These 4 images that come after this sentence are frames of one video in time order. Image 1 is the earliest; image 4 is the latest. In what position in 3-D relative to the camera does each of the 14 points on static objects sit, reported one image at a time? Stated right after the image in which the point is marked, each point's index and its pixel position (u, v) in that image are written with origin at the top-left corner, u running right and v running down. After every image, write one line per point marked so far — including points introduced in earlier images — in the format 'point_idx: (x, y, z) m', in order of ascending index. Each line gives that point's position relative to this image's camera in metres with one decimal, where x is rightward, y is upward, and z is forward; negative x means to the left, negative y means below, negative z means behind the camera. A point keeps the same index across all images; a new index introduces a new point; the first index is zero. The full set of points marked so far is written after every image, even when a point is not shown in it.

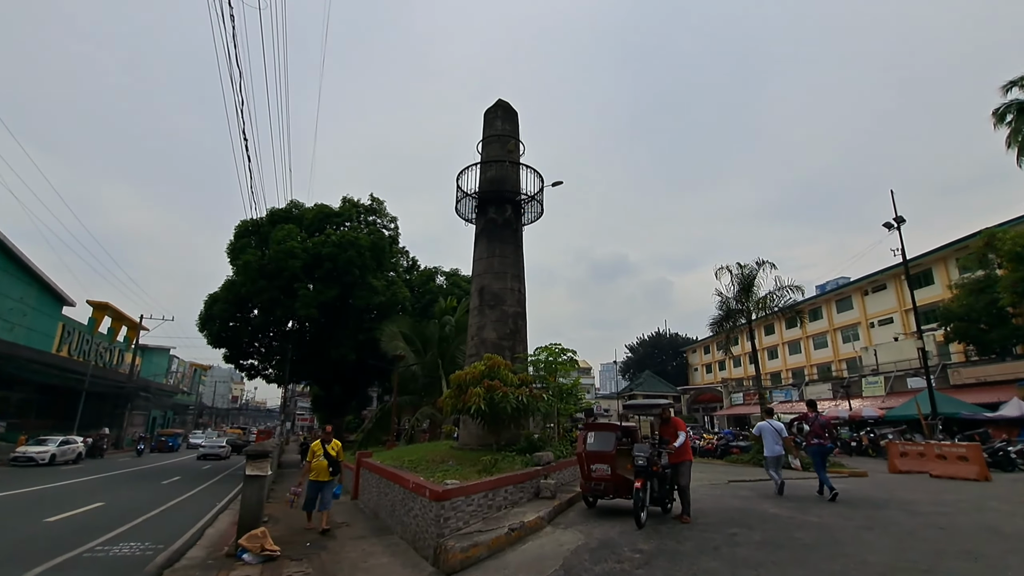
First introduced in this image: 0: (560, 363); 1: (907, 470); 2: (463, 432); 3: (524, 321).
0: (+0.8, -1.3, +9.1) m
1: (+8.6, -4.0, +11.7) m
2: (-0.9, -2.6, +9.4) m
3: (+0.2, -0.6, +10.3) m
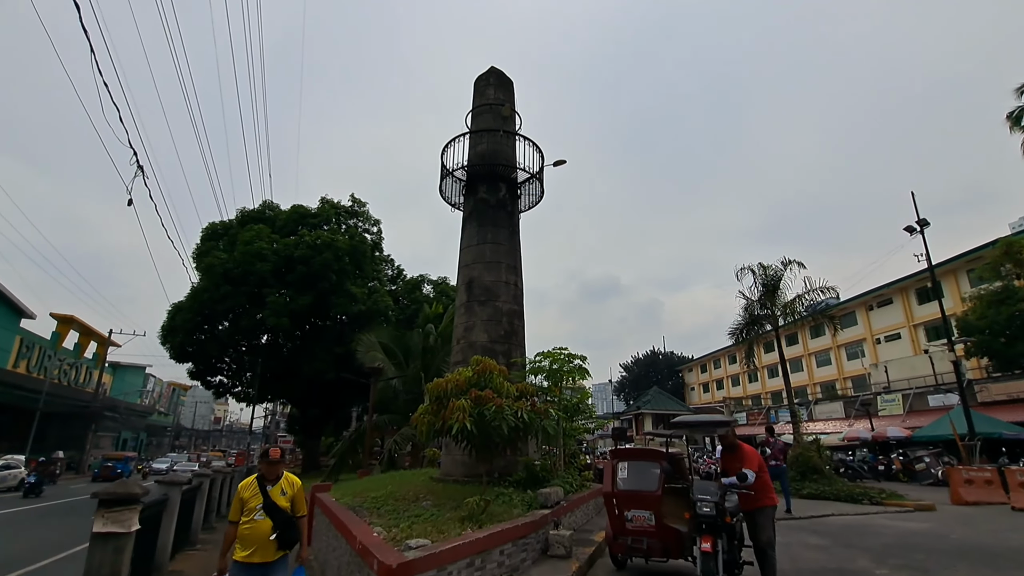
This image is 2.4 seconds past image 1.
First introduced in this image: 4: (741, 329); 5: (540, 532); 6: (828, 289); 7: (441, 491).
0: (+0.7, -1.2, +7.3) m
1: (+8.5, -3.9, +9.8) m
2: (-0.9, -2.4, +7.5) m
3: (+0.1, -0.5, +8.5) m
4: (+5.6, -1.0, +13.1) m
5: (+0.2, -2.1, +4.6) m
6: (+7.5, 0.0, +12.7) m
7: (-0.8, -2.4, +6.3) m
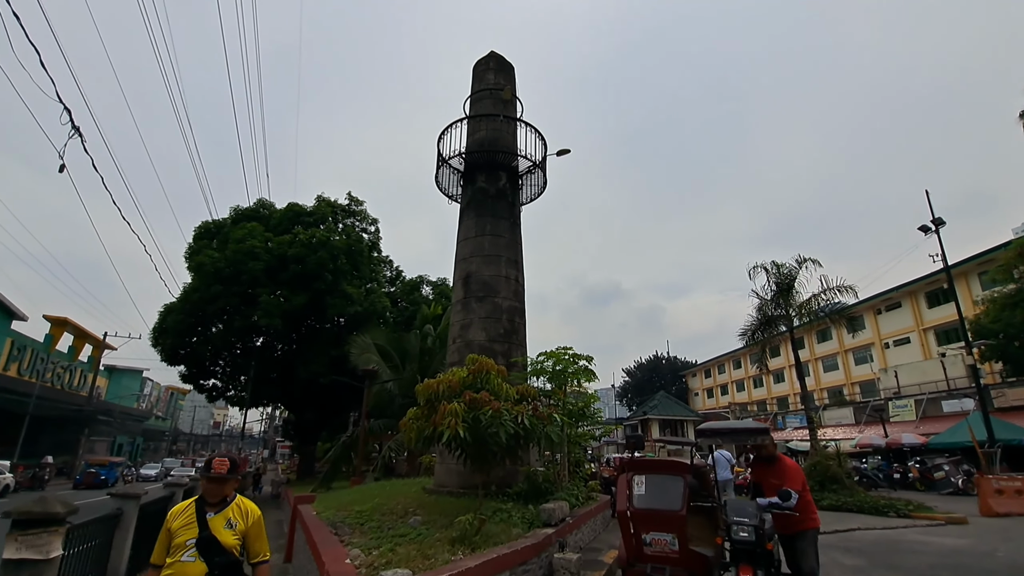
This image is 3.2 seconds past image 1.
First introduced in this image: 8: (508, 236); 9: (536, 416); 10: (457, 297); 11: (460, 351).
0: (+0.7, -1.1, +6.7) m
1: (+8.5, -3.9, +9.2) m
2: (-0.9, -2.3, +6.9) m
3: (+0.1, -0.5, +7.9) m
4: (+5.7, -1.0, +12.5) m
5: (+0.2, -2.0, +4.0) m
6: (+7.6, 0.0, +12.0) m
7: (-0.8, -2.3, +5.7) m
8: (-0.1, +0.8, +8.2) m
9: (+0.2, -1.3, +5.3) m
10: (-0.8, -0.1, +7.9) m
11: (-0.7, -0.9, +7.5) m
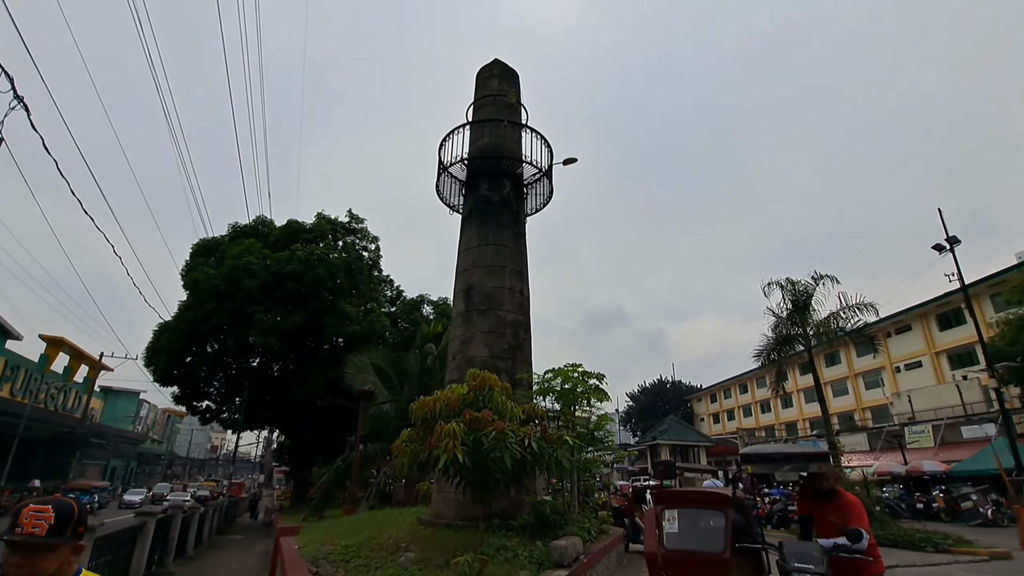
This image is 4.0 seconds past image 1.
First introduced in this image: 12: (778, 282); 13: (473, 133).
0: (+0.8, -1.2, +6.1) m
1: (+8.6, -4.1, +8.5) m
2: (-0.9, -2.4, +6.2) m
3: (+0.2, -0.6, +7.3) m
4: (+5.7, -1.4, +11.9) m
5: (+0.3, -2.0, +3.4) m
6: (+7.6, -0.4, +11.5) m
7: (-0.8, -2.4, +5.1) m
8: (0.0, +0.6, +7.7) m
9: (+0.3, -1.4, +4.8) m
10: (-0.7, -0.3, +7.4) m
11: (-0.7, -1.1, +7.0) m
12: (+5.9, +0.1, +11.7) m
13: (-0.6, +2.4, +8.4) m
